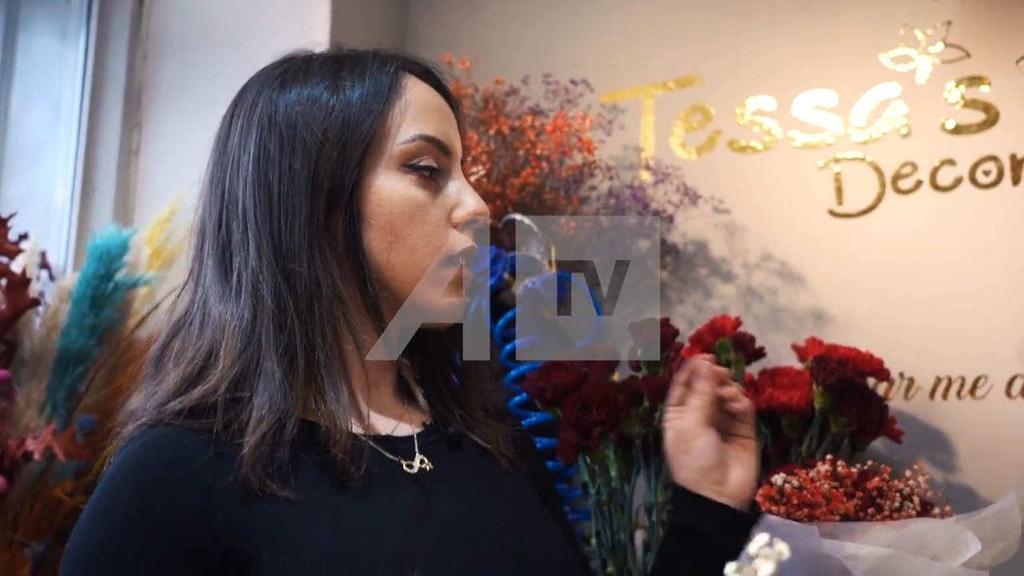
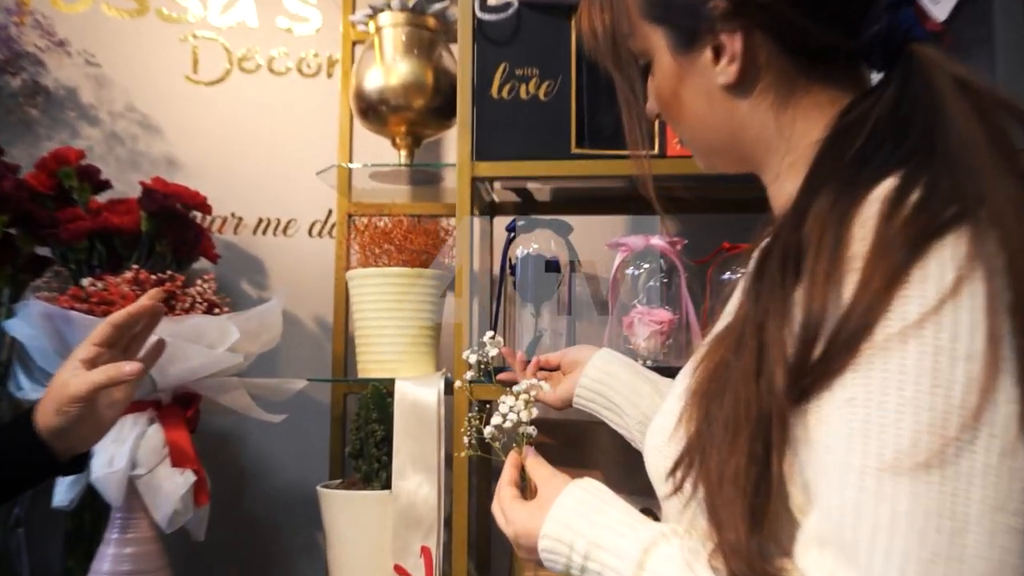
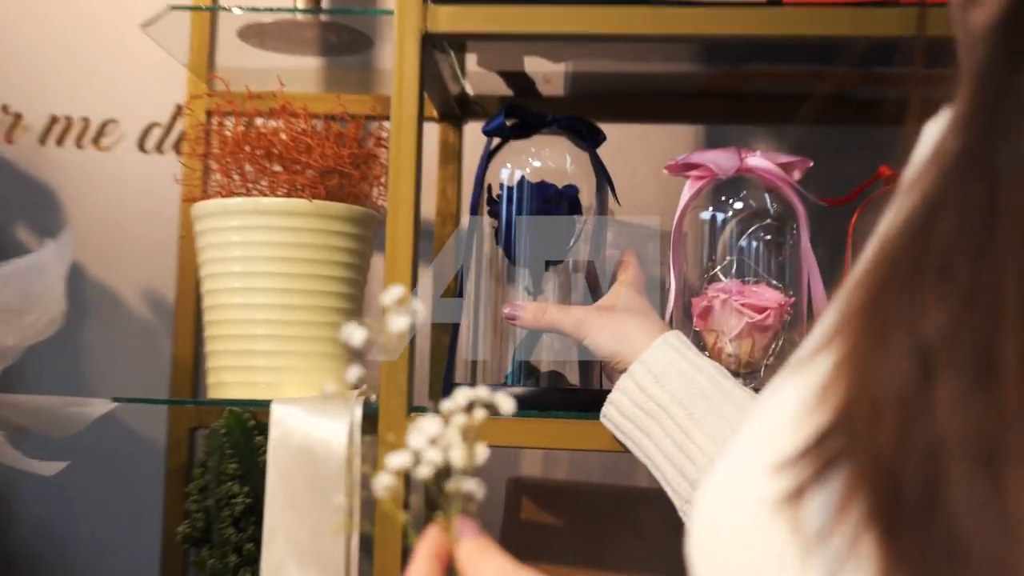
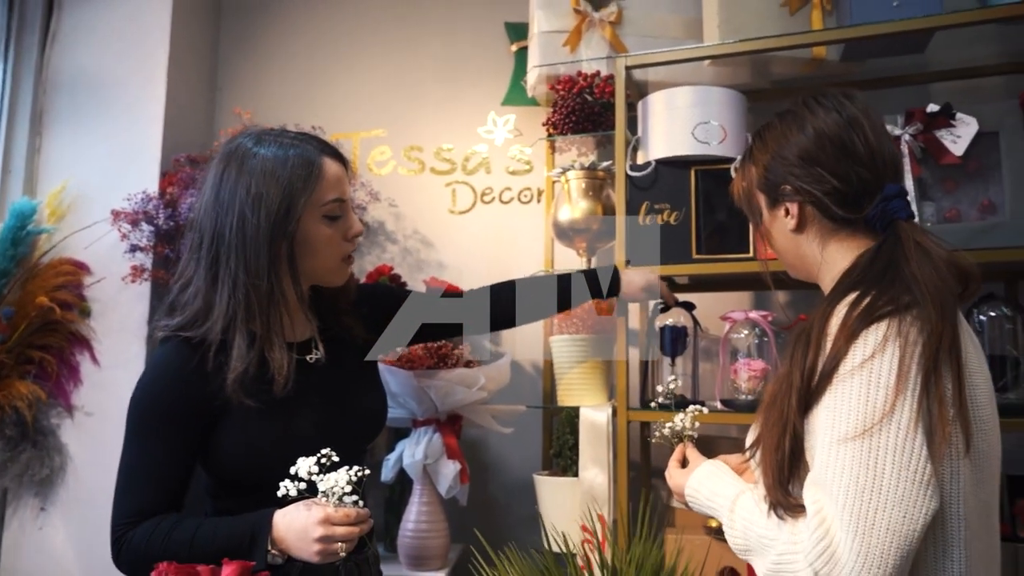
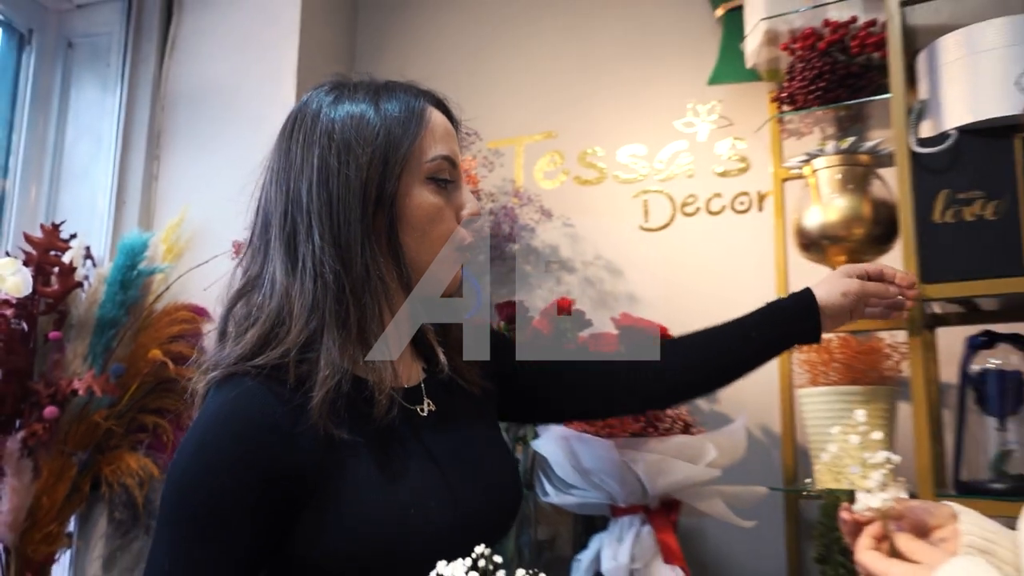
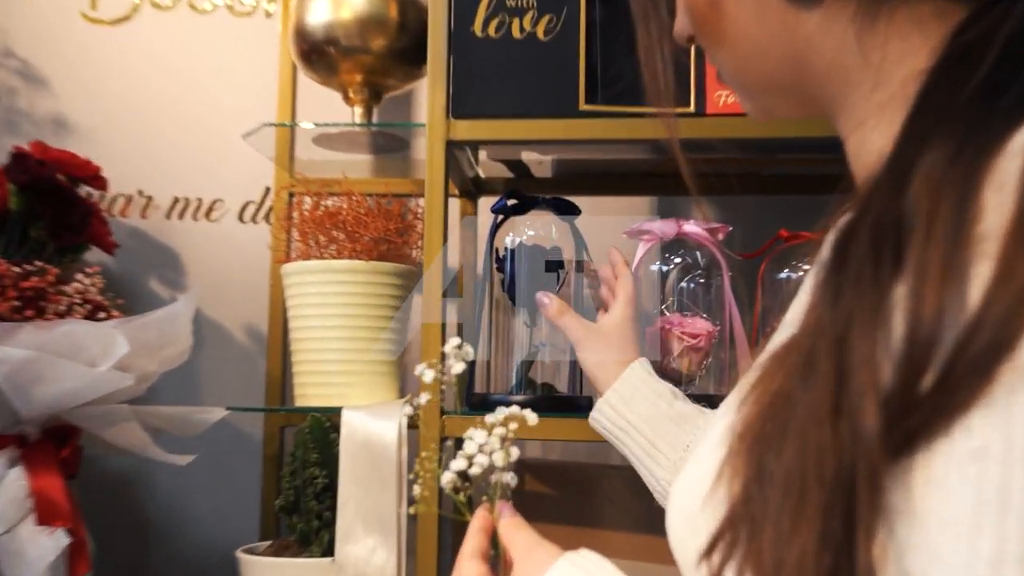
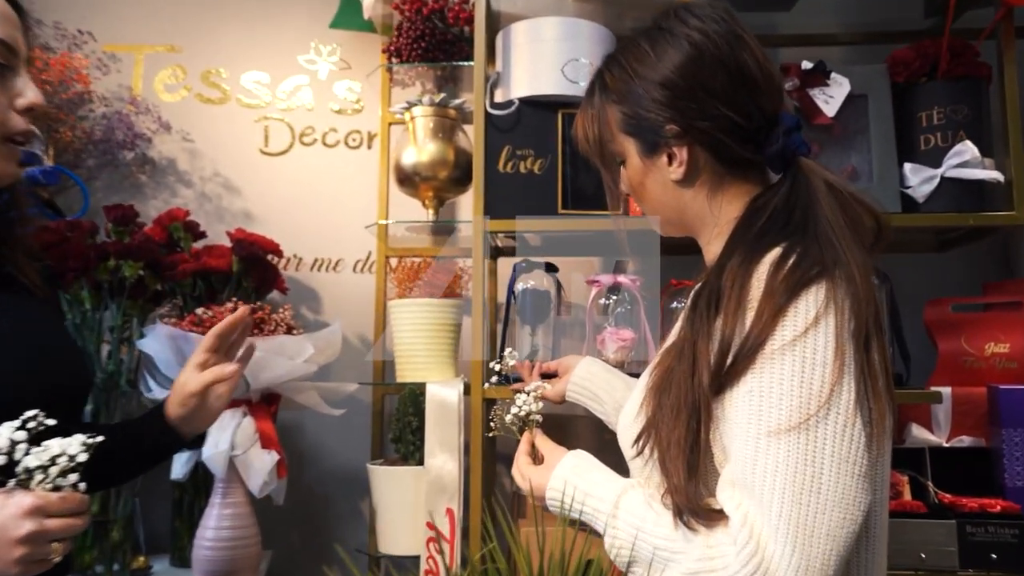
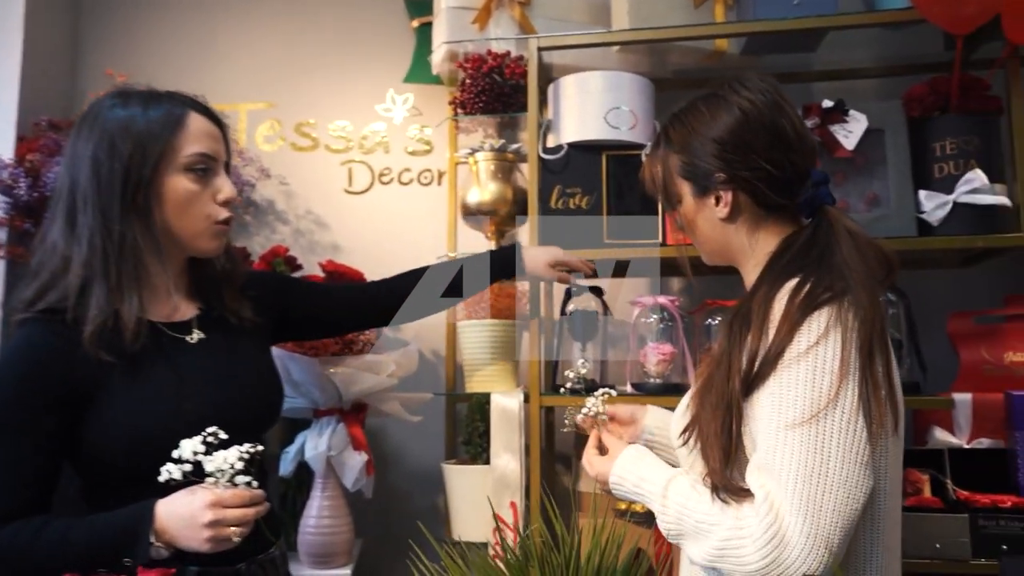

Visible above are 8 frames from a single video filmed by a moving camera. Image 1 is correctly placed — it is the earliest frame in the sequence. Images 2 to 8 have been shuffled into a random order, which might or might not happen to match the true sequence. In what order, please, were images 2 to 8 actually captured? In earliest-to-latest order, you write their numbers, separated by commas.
5, 4, 8, 7, 2, 6, 3
